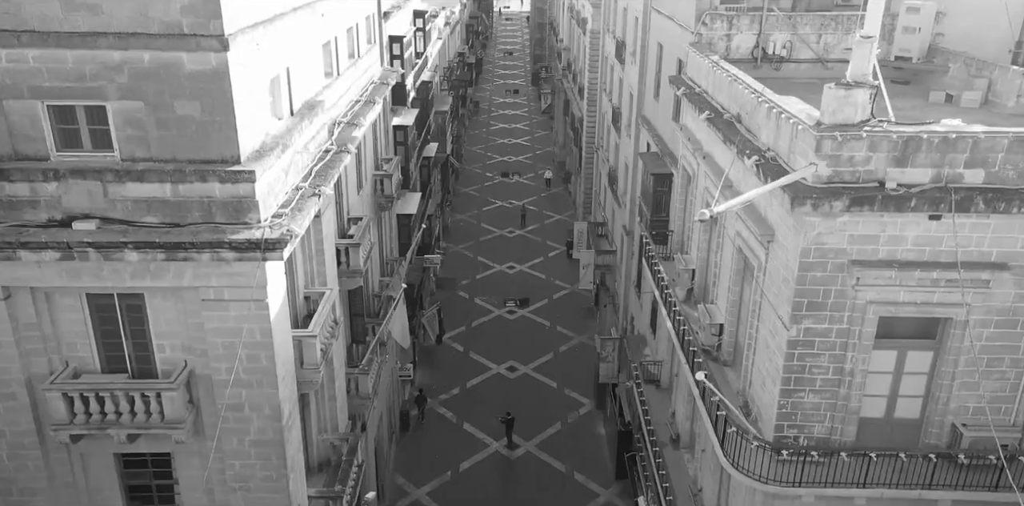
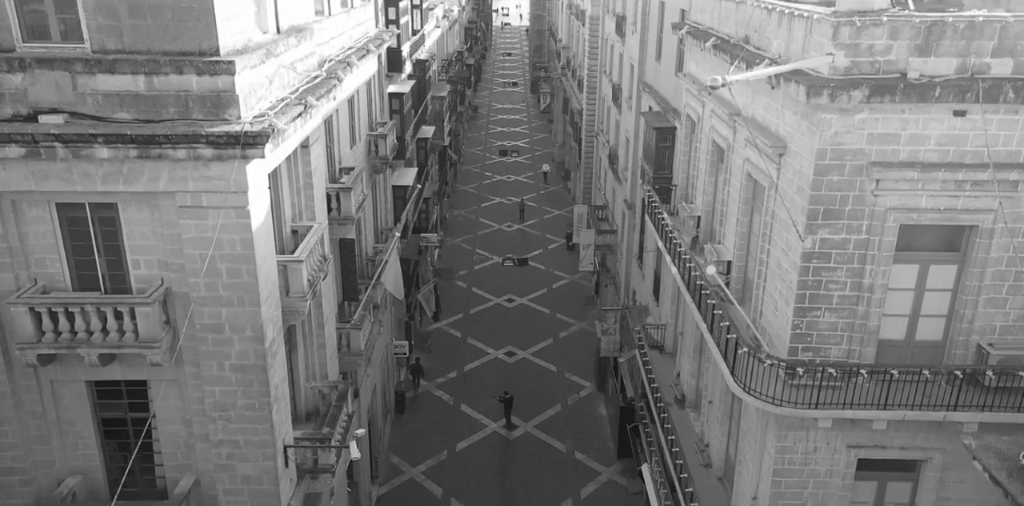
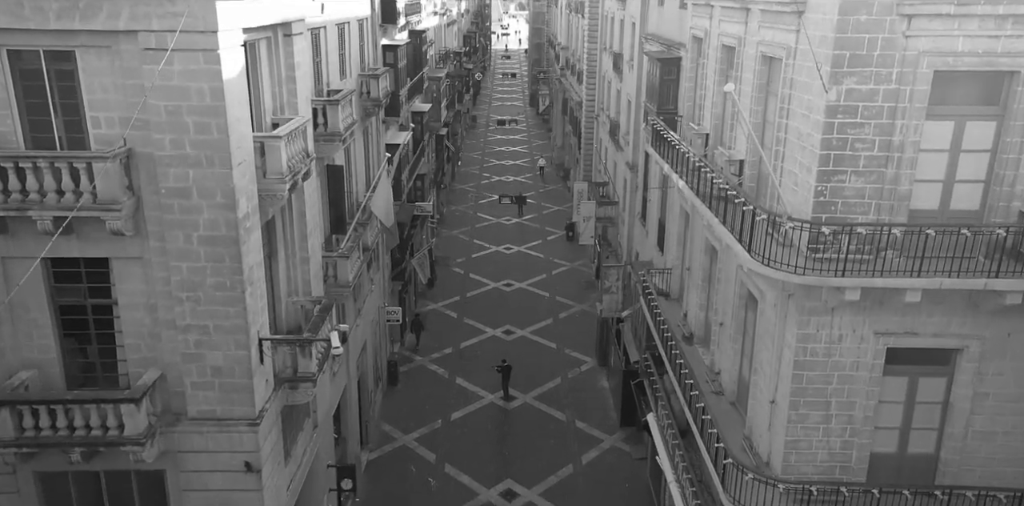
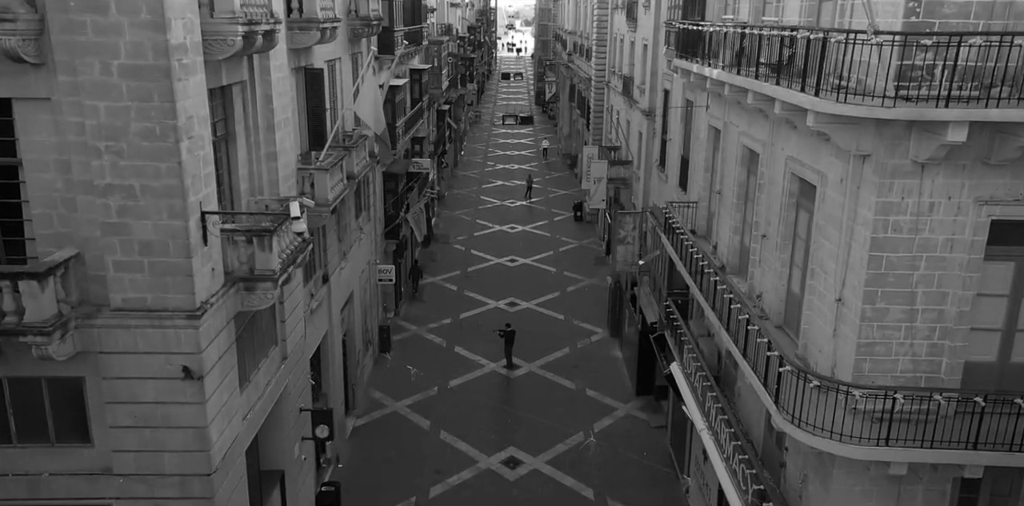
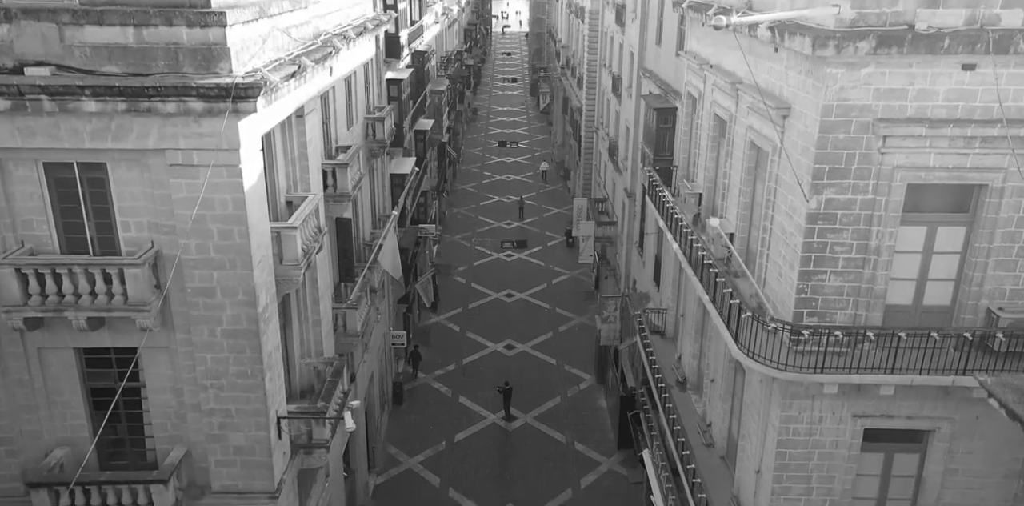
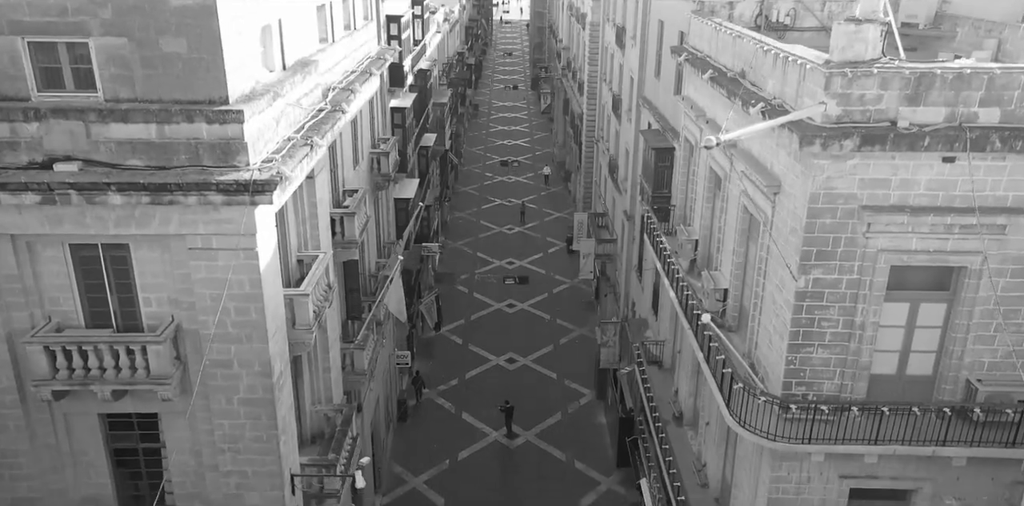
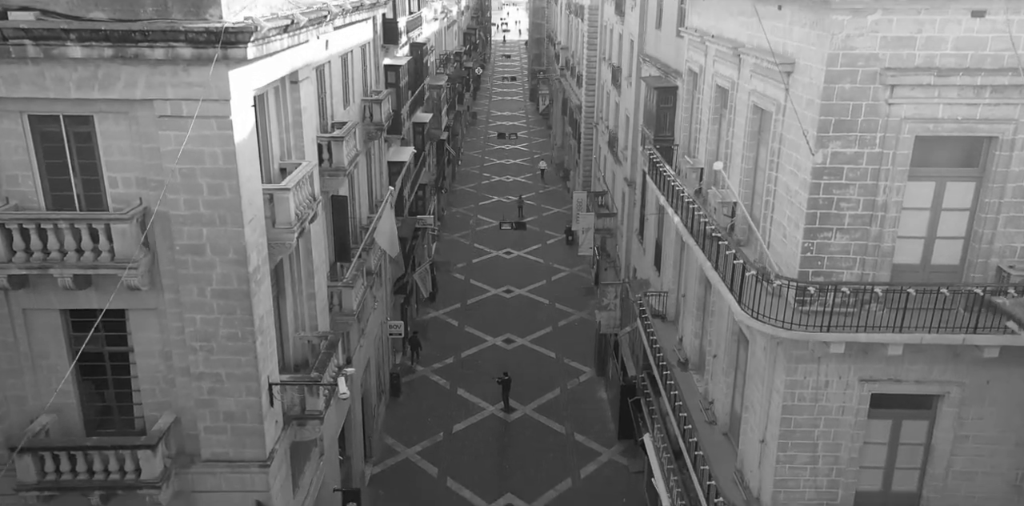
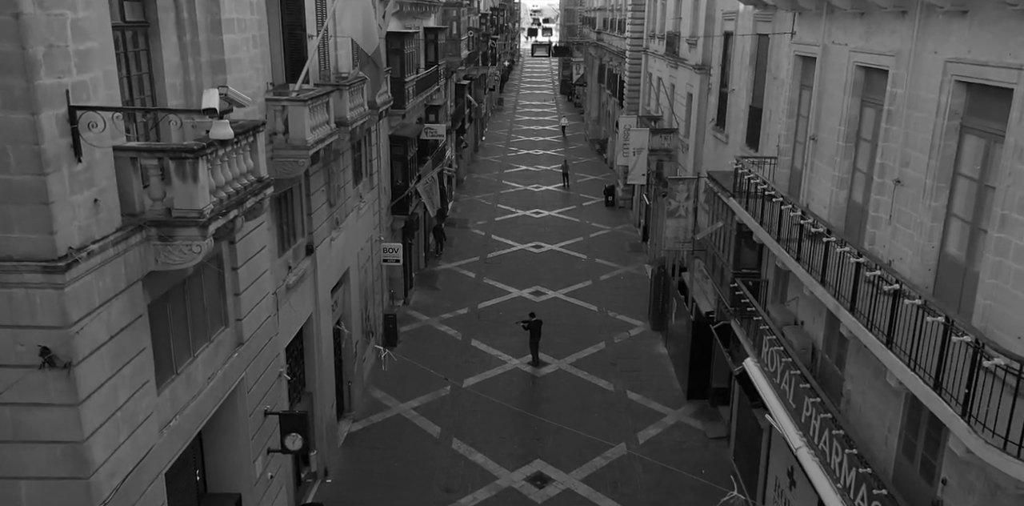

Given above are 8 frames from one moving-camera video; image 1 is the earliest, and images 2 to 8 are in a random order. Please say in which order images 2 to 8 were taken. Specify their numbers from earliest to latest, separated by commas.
6, 2, 5, 7, 3, 4, 8
